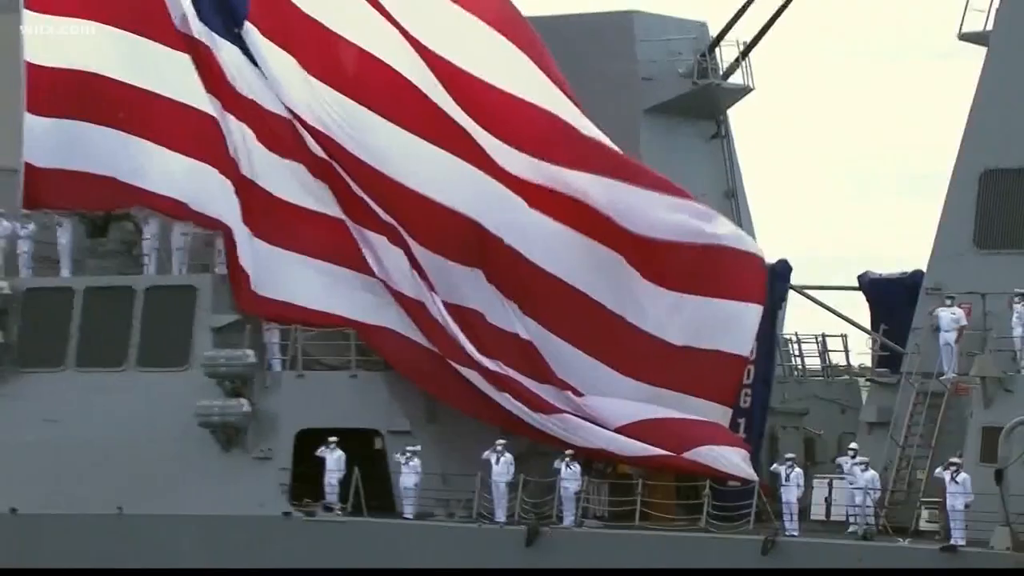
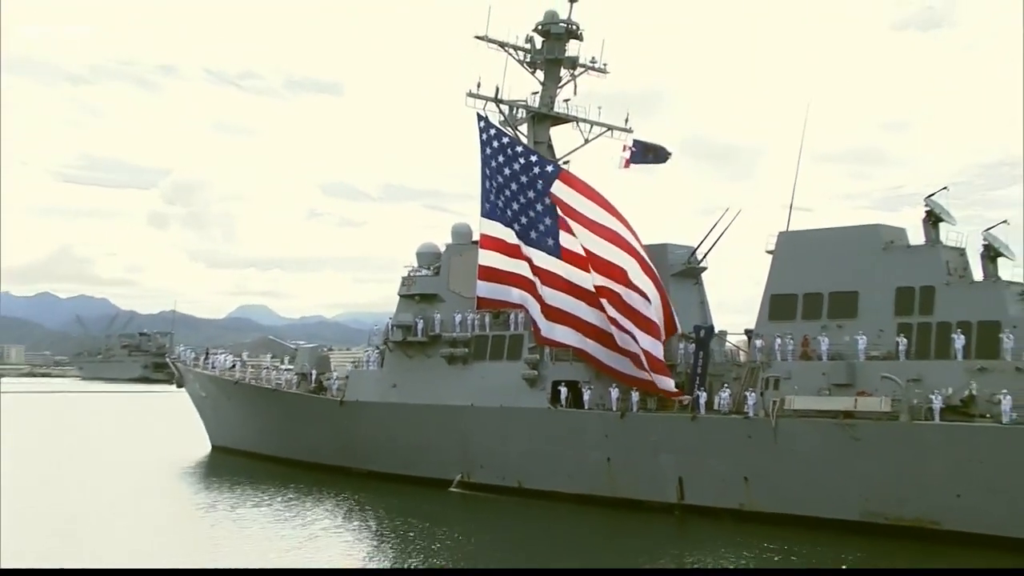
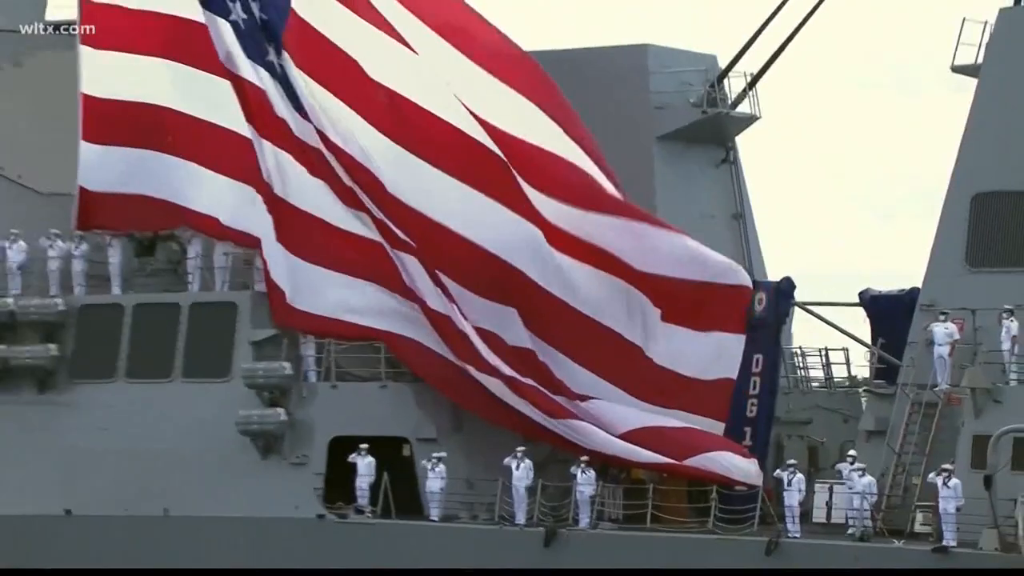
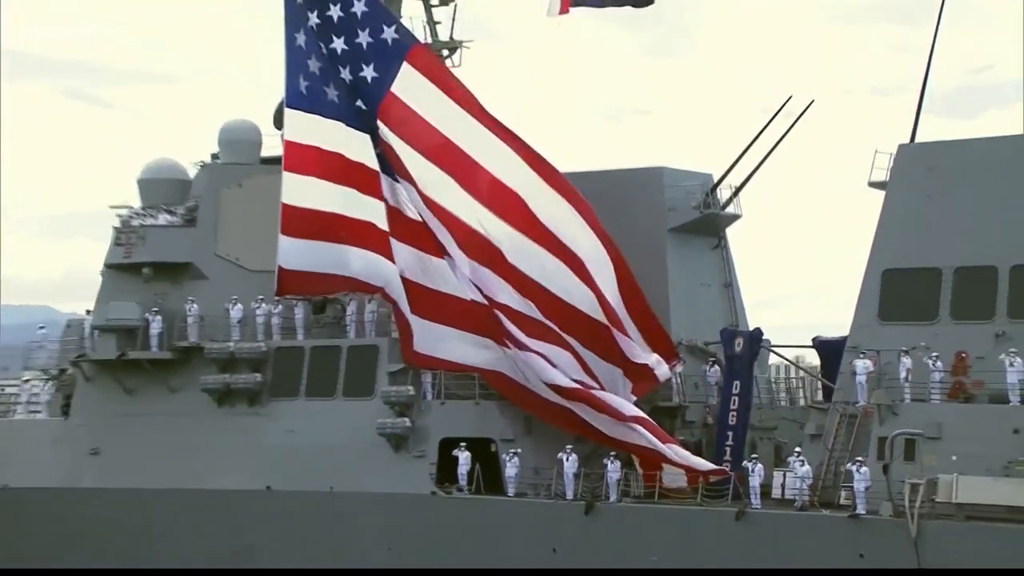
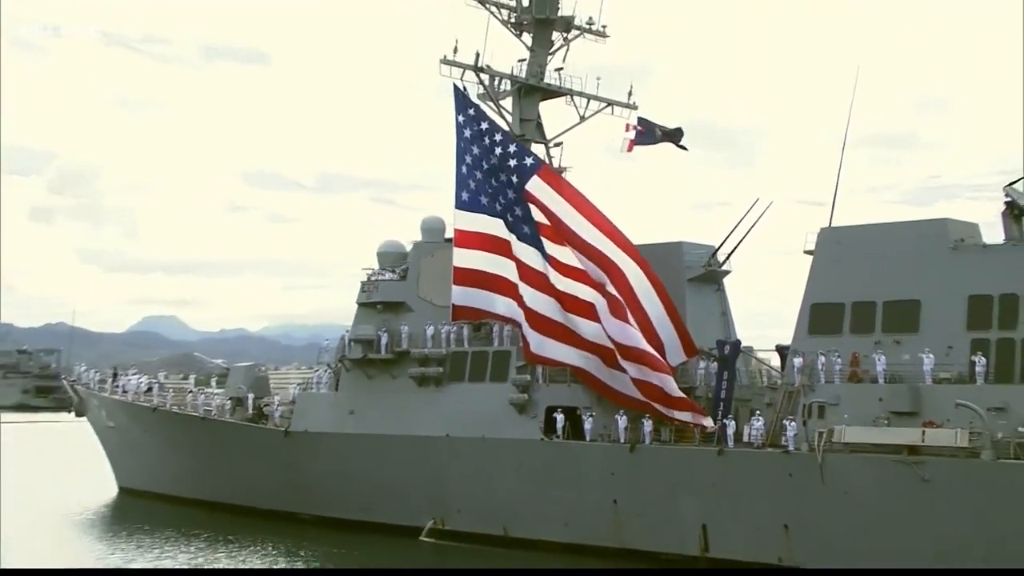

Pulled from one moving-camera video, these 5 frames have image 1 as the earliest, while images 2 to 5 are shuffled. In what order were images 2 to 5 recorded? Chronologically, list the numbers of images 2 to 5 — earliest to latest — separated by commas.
3, 4, 5, 2
